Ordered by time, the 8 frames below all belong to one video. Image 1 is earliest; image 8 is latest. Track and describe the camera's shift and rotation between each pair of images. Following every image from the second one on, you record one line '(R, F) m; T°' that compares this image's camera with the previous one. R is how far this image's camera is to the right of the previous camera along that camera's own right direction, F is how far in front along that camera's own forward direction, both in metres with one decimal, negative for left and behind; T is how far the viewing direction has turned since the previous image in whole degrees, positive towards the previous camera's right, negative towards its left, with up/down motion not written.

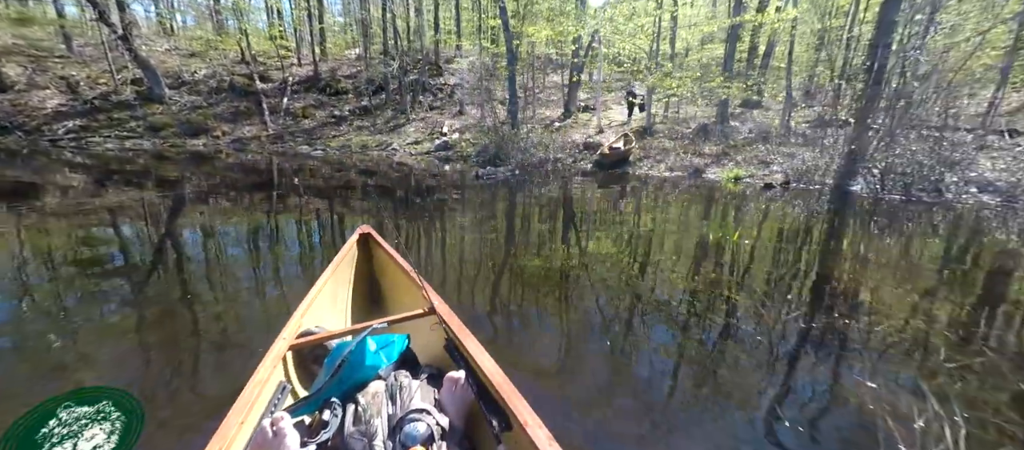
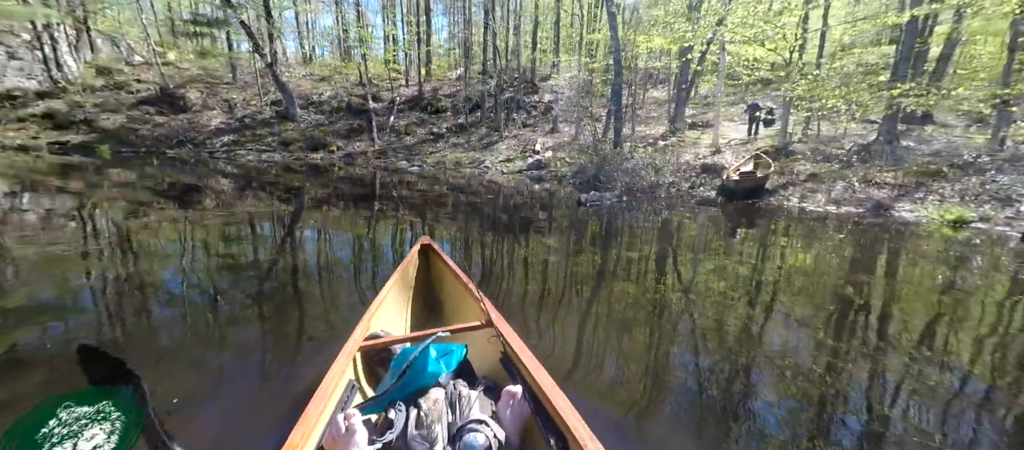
(-0.2, +0.8) m; -12°
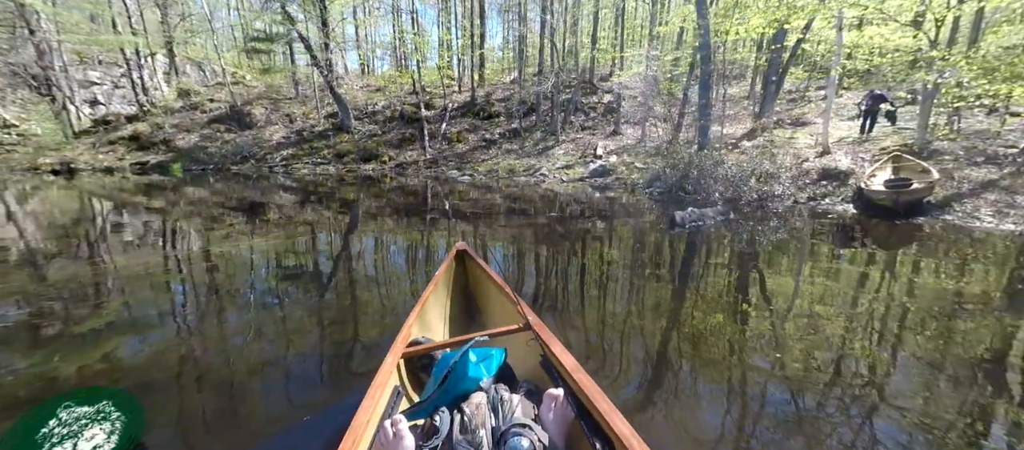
(-0.3, +0.9) m; -7°
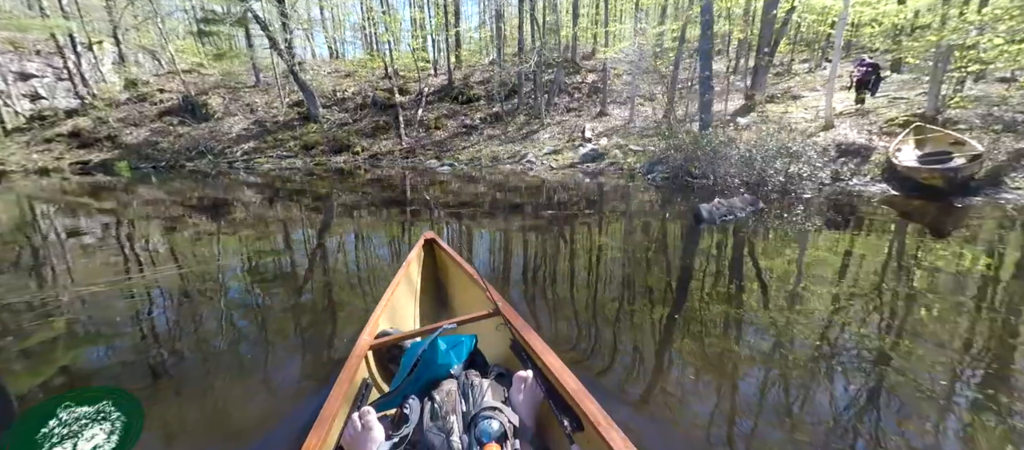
(-0.1, +0.6) m; +3°
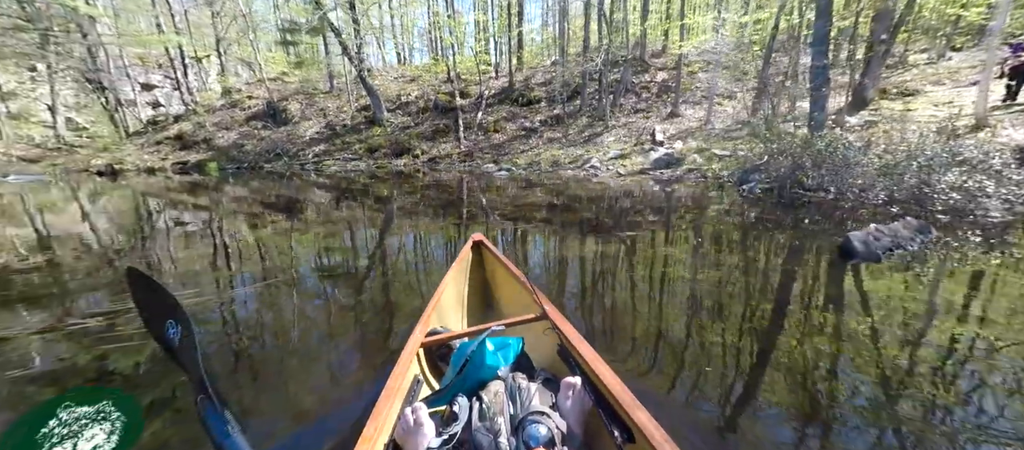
(0.0, +0.6) m; -8°
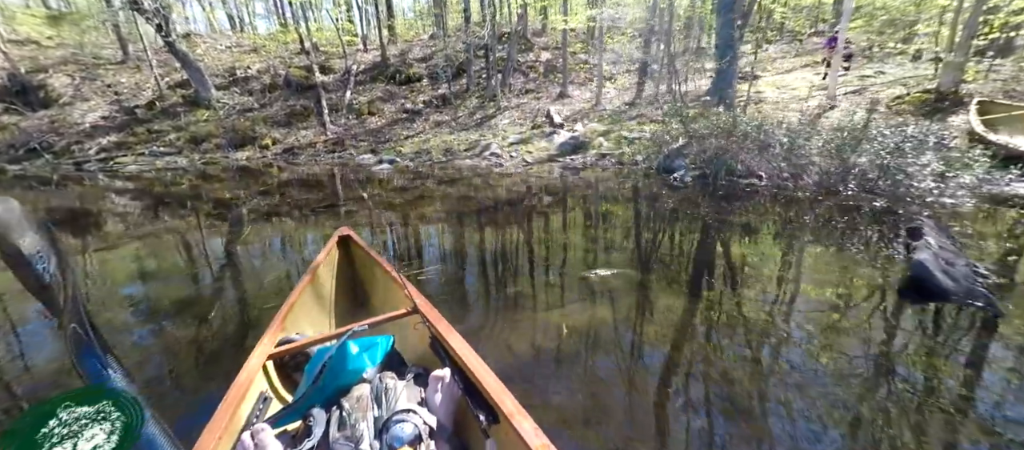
(-0.4, +1.2) m; +18°
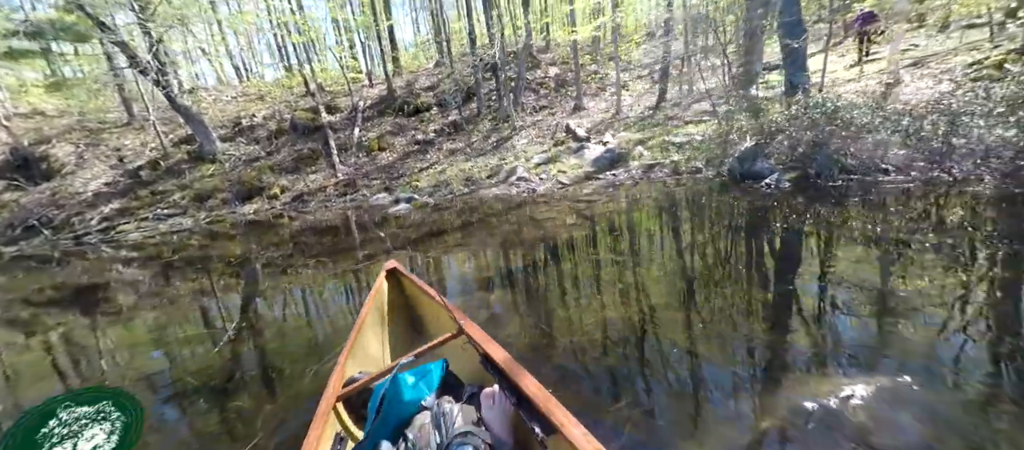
(-0.3, +0.7) m; -2°
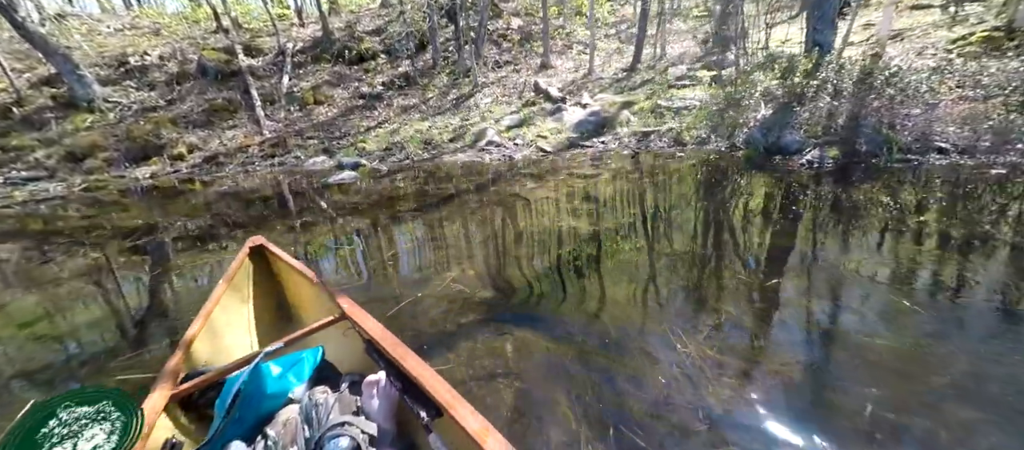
(-0.3, +0.9) m; +7°
